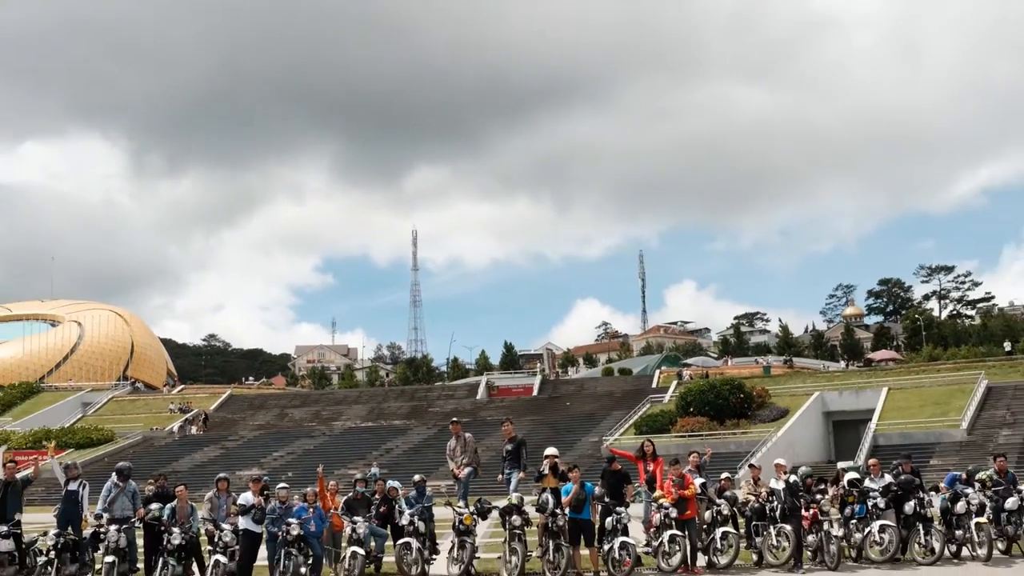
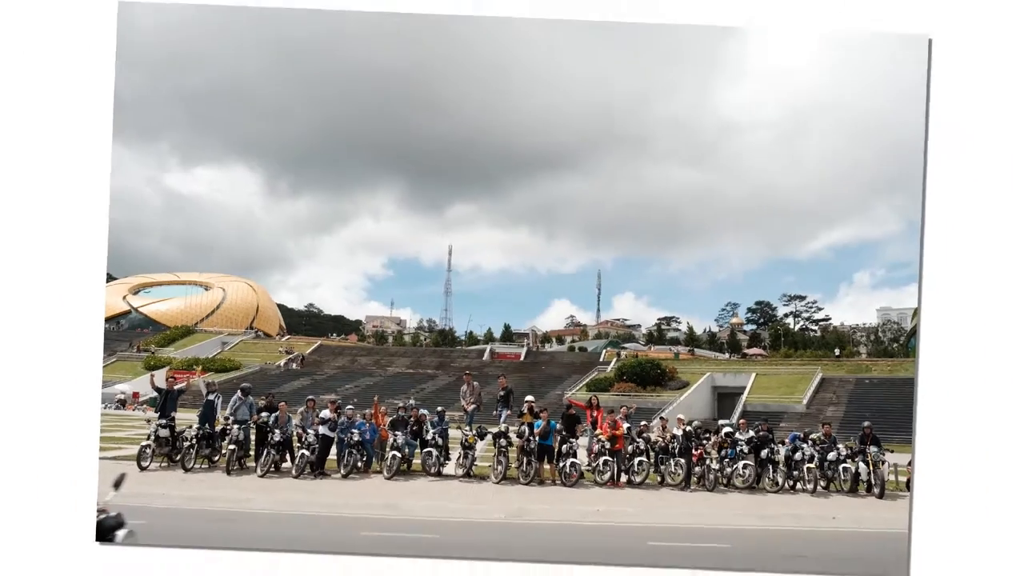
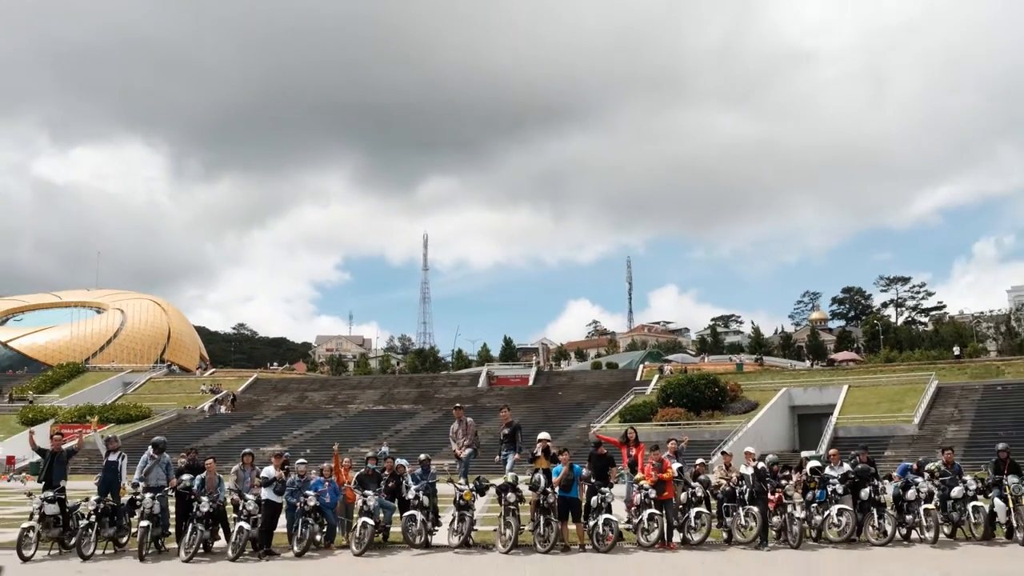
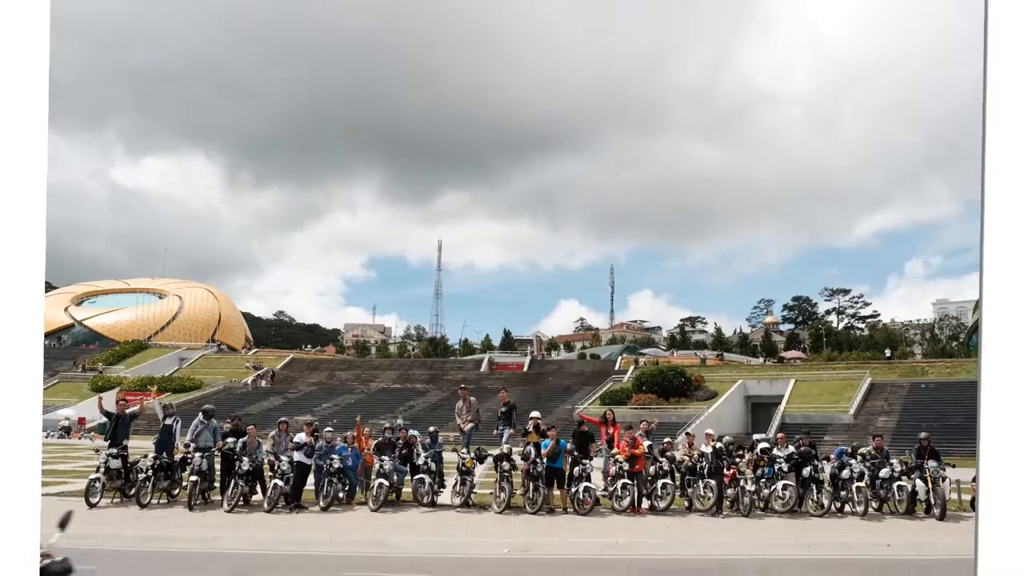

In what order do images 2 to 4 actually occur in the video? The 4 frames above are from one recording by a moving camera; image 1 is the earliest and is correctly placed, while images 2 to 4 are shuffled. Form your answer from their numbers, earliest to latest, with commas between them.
3, 4, 2
